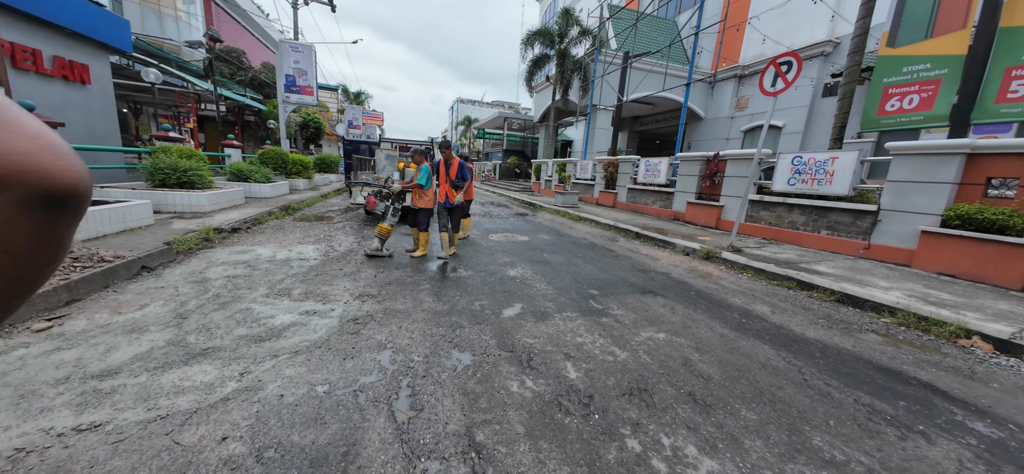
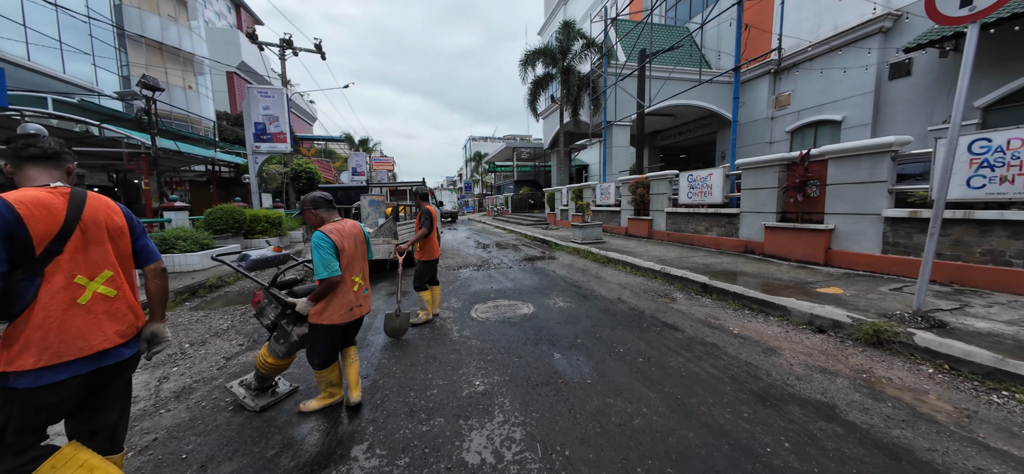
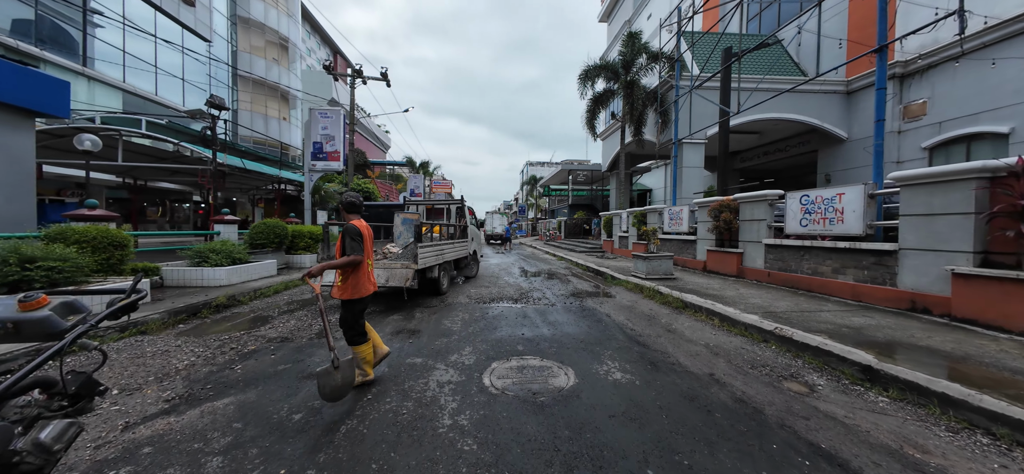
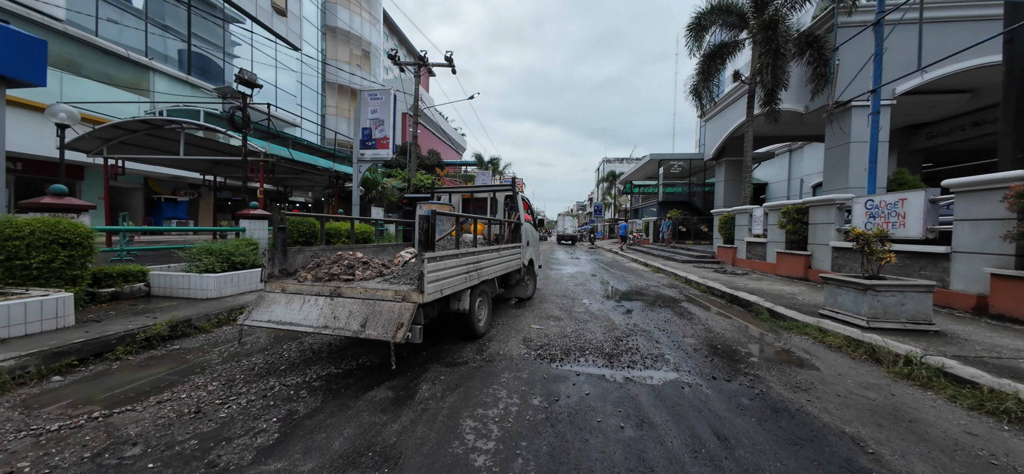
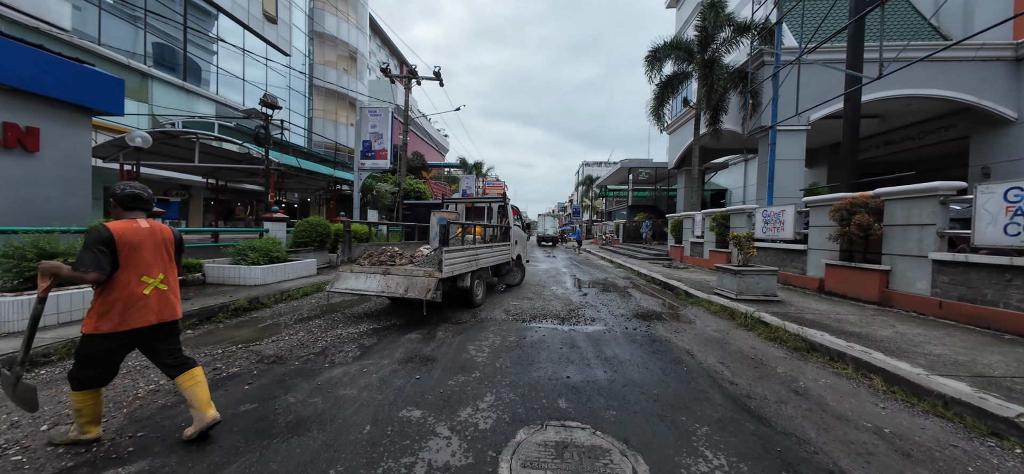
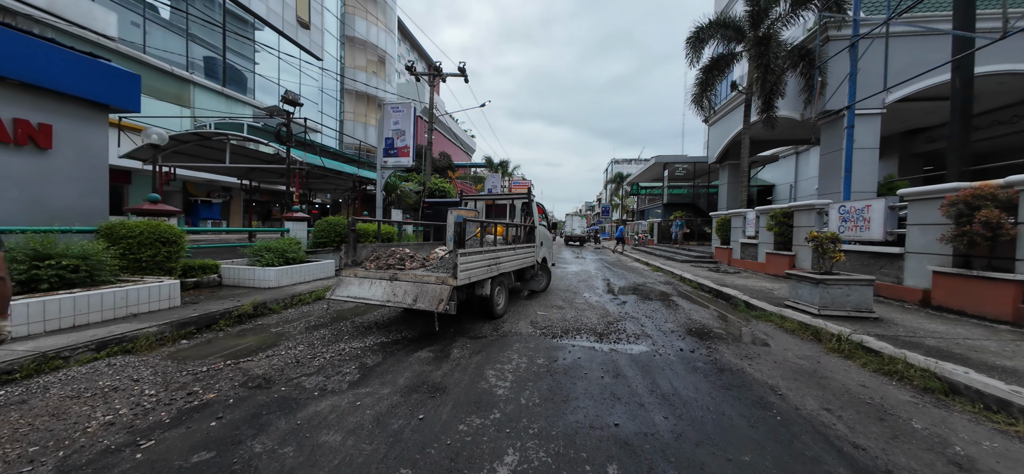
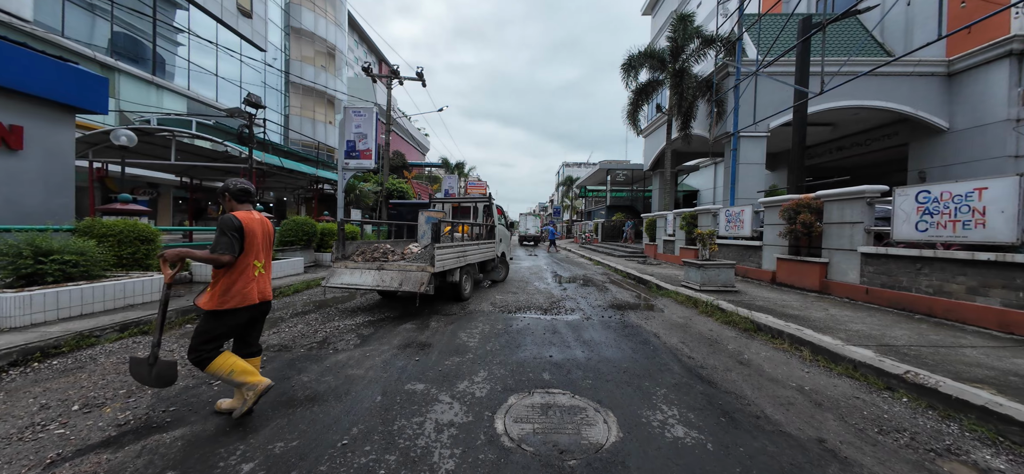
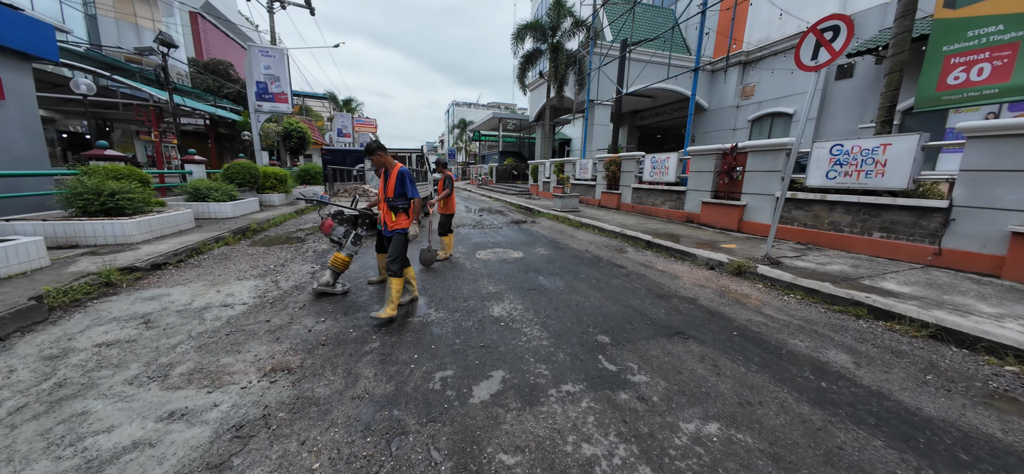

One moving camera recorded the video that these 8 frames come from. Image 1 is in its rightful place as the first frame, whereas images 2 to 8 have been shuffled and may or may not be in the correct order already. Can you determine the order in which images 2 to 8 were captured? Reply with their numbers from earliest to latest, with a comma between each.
8, 2, 3, 7, 5, 6, 4
